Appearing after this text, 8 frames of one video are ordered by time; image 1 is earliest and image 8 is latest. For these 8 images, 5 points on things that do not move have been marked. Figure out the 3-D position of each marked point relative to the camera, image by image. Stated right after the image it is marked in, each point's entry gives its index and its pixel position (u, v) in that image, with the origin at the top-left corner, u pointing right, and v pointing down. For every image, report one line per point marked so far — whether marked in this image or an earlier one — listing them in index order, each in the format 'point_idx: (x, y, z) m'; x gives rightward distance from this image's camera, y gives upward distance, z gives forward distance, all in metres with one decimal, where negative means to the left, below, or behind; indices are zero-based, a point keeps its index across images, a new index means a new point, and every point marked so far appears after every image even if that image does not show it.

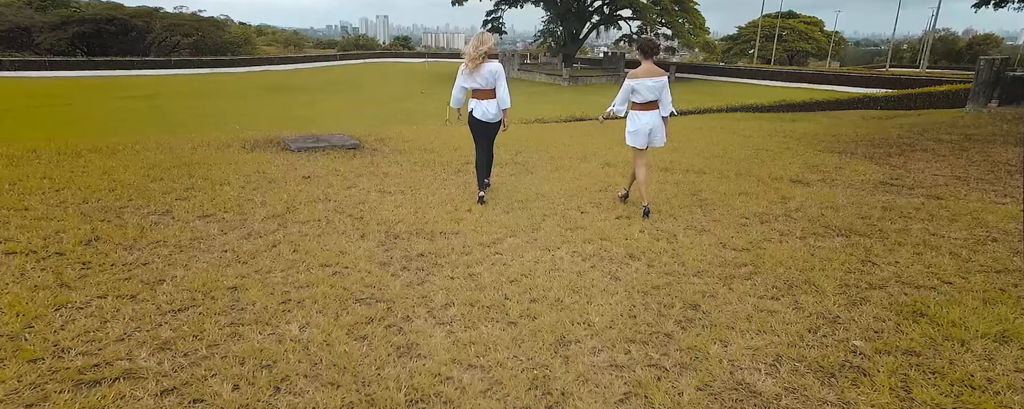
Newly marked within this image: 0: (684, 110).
0: (+3.6, +2.0, +10.6) m
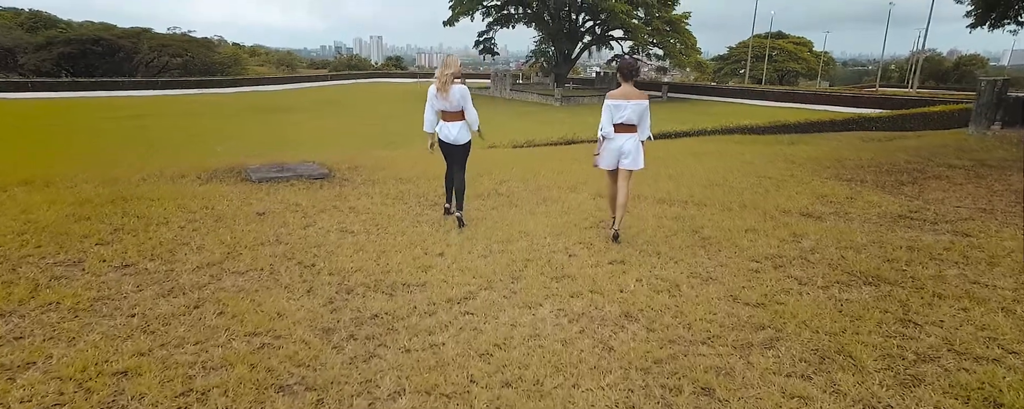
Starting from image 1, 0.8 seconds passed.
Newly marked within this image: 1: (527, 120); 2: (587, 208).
0: (+3.4, +1.5, +10.4) m
1: (+0.6, +3.1, +18.2) m
2: (+0.5, 0.0, +3.1) m
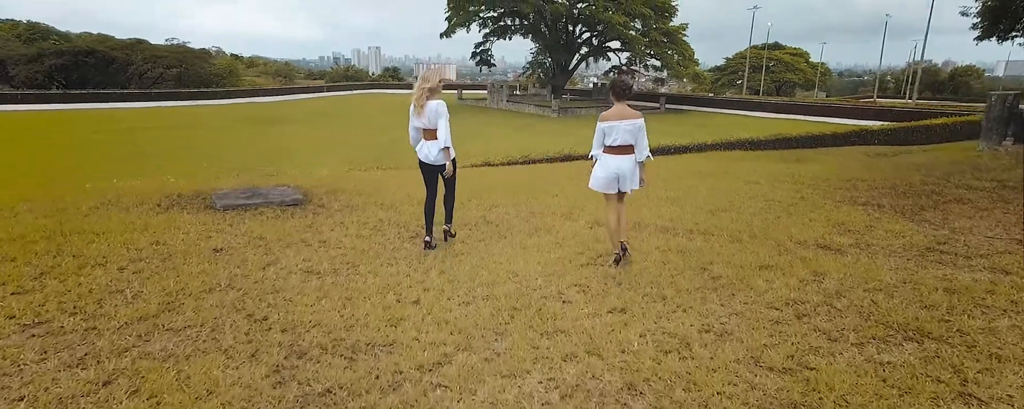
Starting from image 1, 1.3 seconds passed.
0: (+3.3, +1.2, +10.1) m
1: (+0.4, +2.6, +18.0) m
2: (+0.4, -0.2, +2.8) m
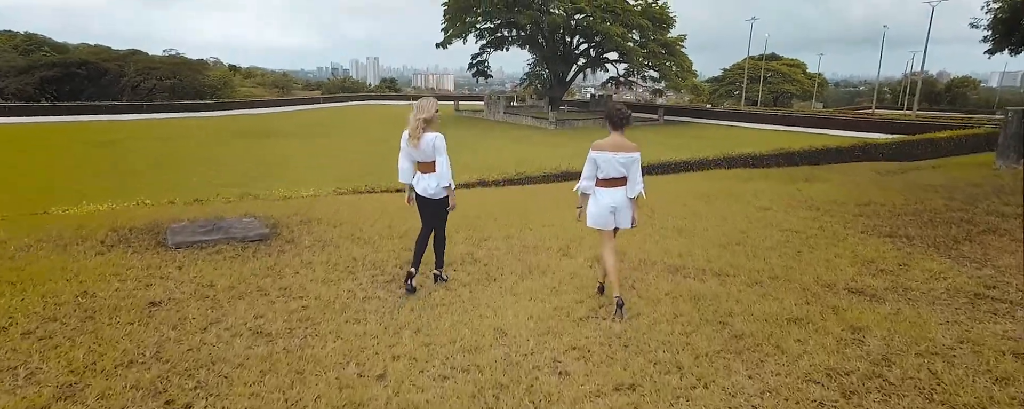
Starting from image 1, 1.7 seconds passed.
0: (+3.2, +0.9, +9.8) m
1: (+0.3, +2.1, +17.7) m
2: (+0.3, -0.4, +2.5) m
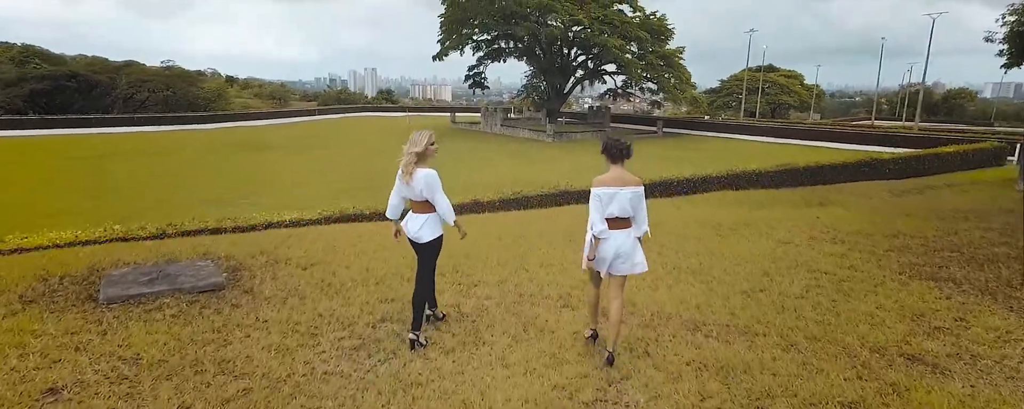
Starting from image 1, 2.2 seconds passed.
0: (+3.1, +0.5, +9.5) m
1: (+0.2, +1.6, +17.4) m
2: (+0.3, -0.6, +2.1) m
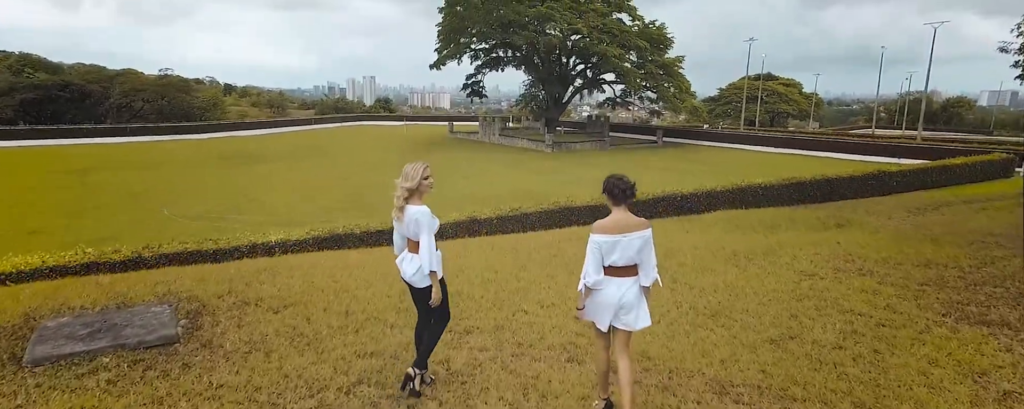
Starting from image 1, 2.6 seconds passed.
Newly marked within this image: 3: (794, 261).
0: (+3.1, +0.2, +9.2) m
1: (+0.2, +1.2, +17.1) m
2: (+0.3, -0.8, +1.8) m
3: (+2.0, -0.4, +3.6) m
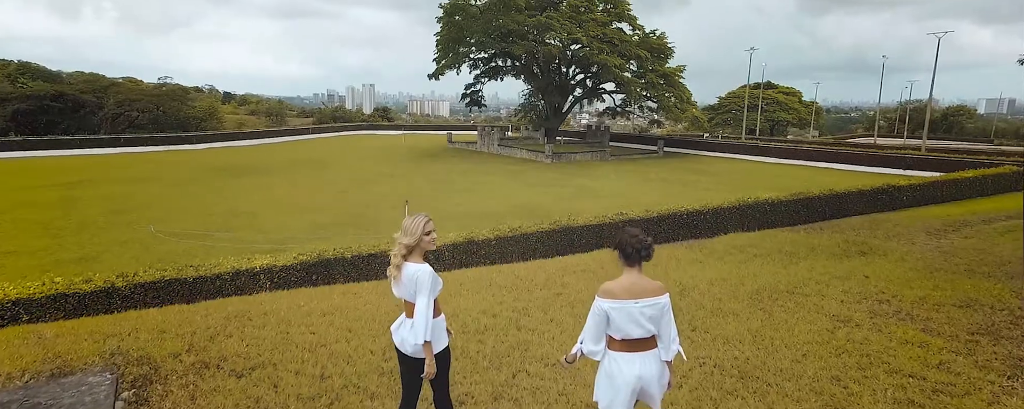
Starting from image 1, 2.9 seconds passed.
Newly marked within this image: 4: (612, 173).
0: (+3.1, -0.1, +8.8) m
1: (+0.1, +0.8, +16.8) m
2: (+0.3, -1.0, +1.4) m
3: (+2.0, -0.6, +3.3) m
4: (+3.8, +1.2, +19.1) m
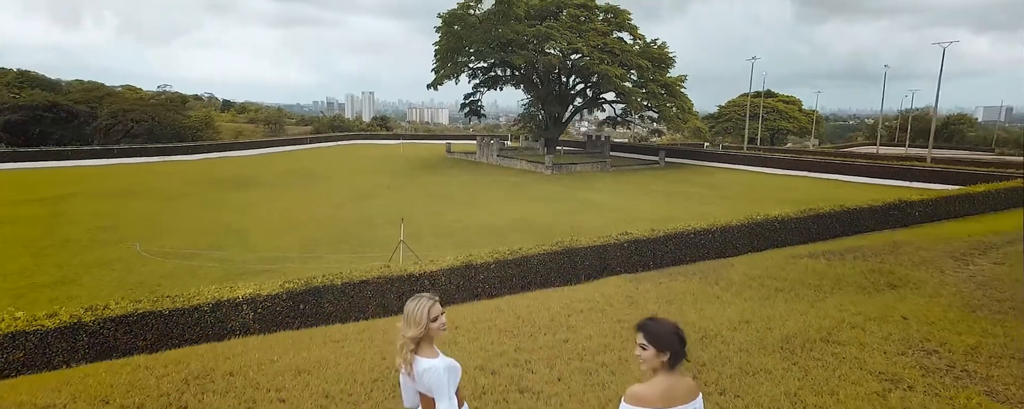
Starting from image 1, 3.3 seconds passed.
0: (+3.1, -0.4, +8.5) m
1: (+0.1, +0.3, +16.4) m
2: (+0.3, -1.2, +1.0) m
3: (+2.0, -0.9, +2.9) m
4: (+3.8, +0.7, +18.8) m
